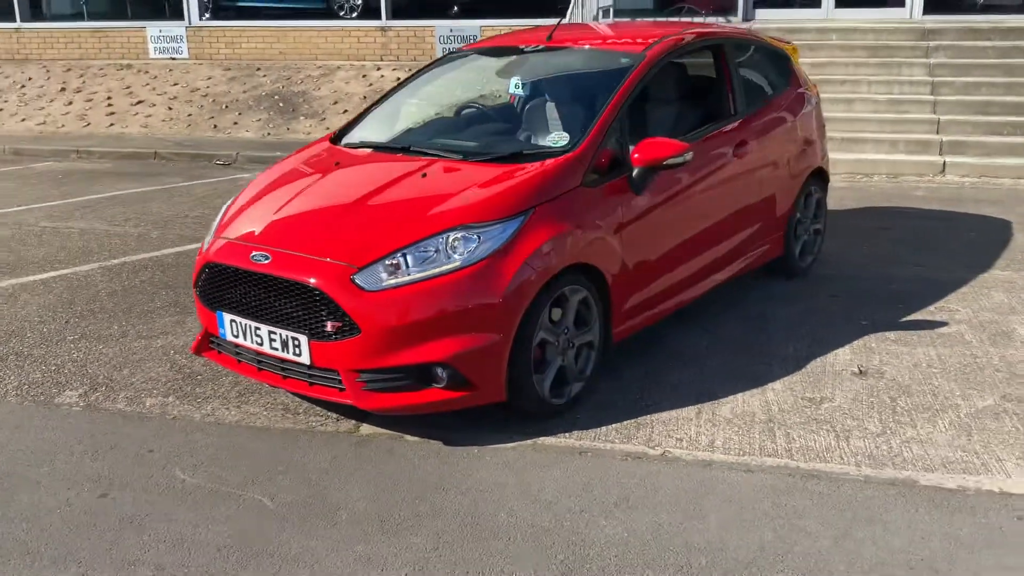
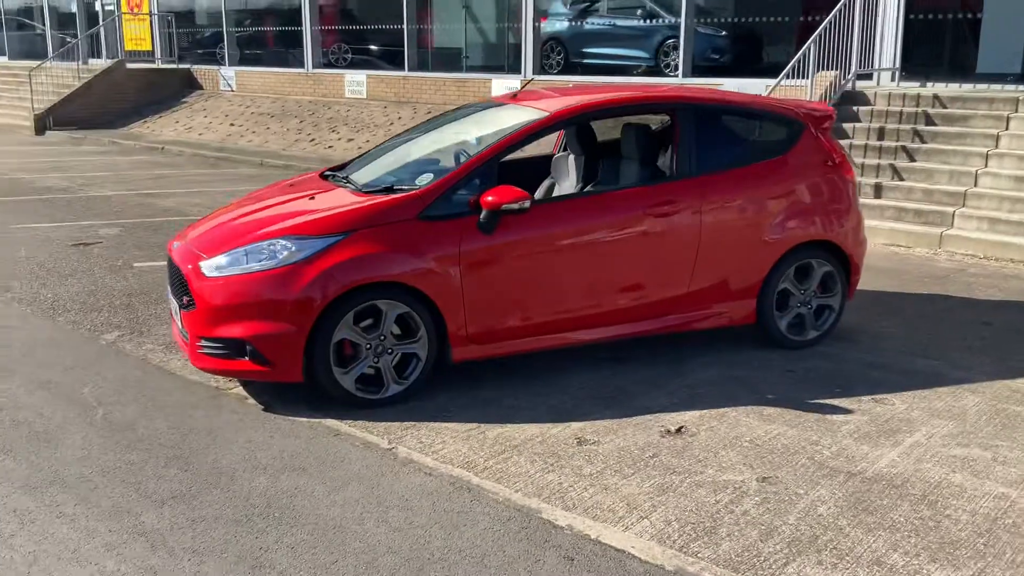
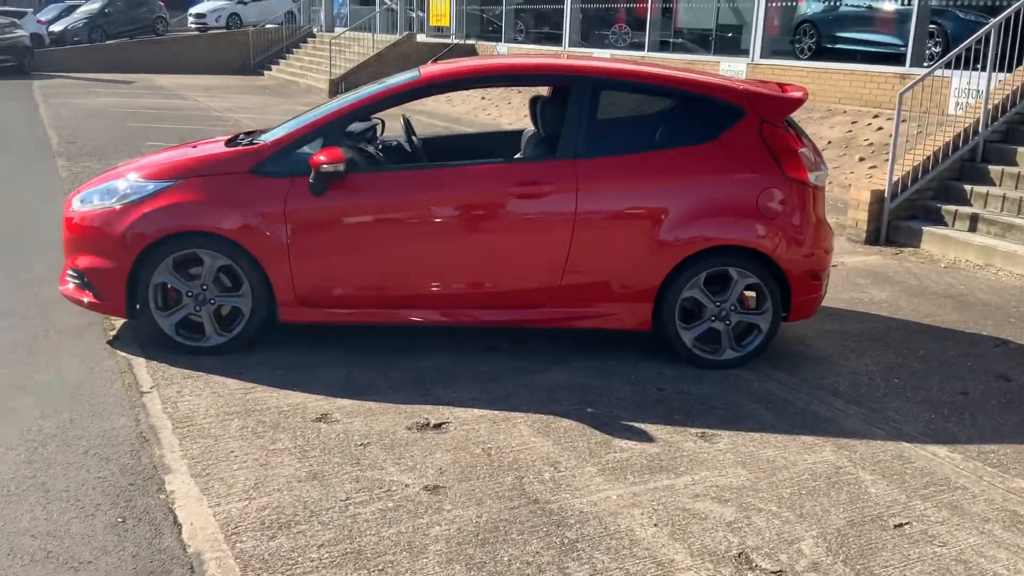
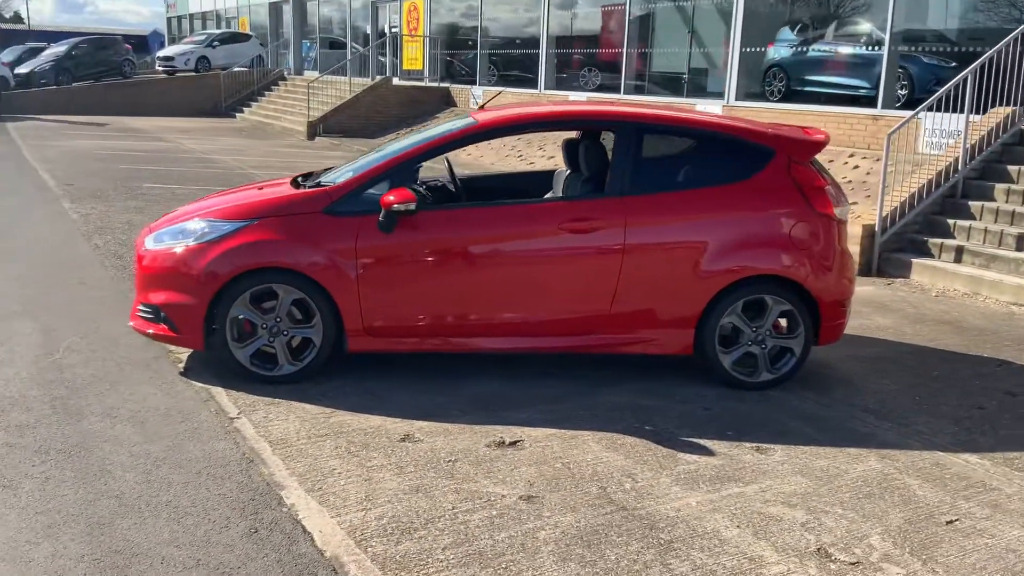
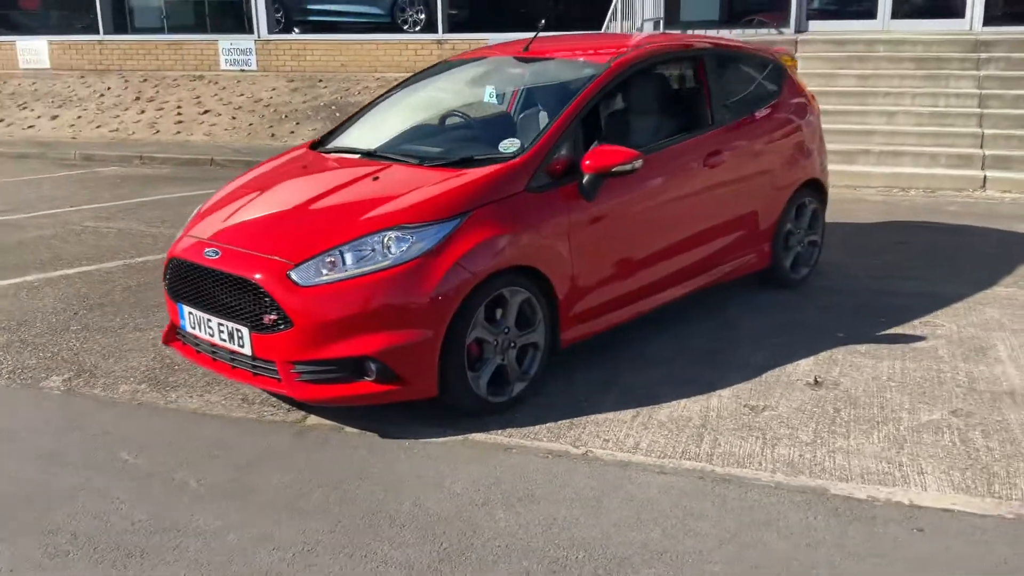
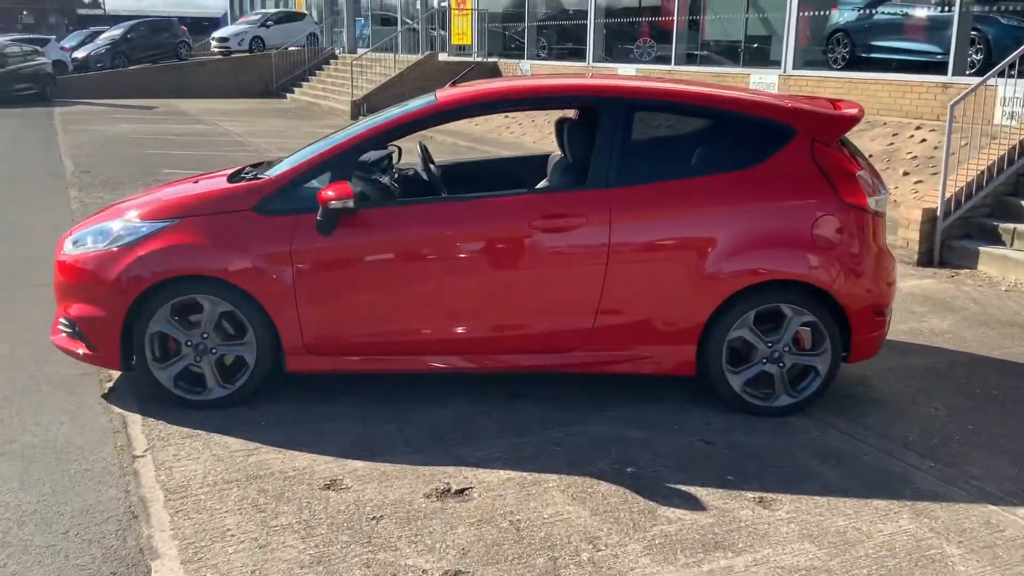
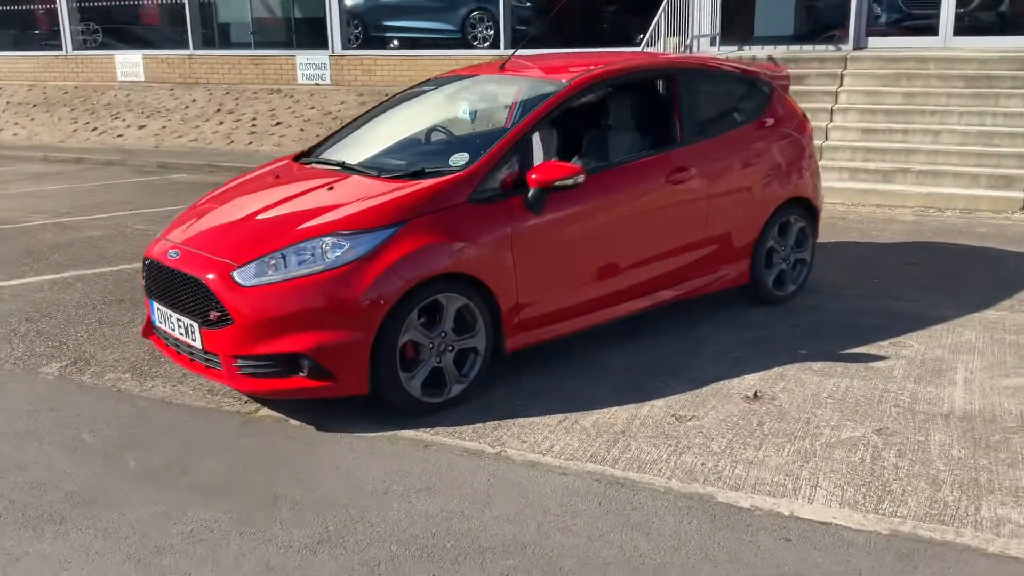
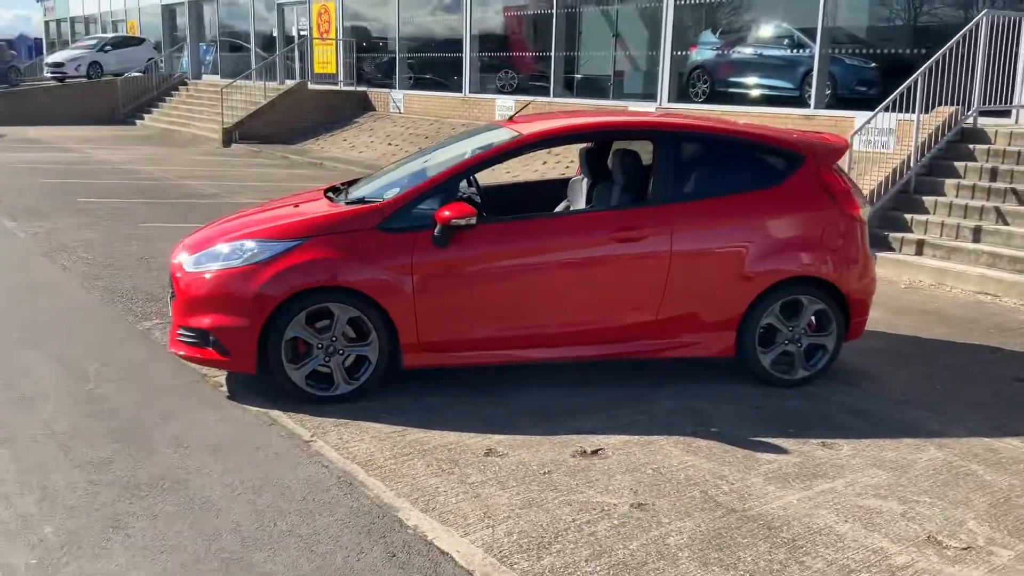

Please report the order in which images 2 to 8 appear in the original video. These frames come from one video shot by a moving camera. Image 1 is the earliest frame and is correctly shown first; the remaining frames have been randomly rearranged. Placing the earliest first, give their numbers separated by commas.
5, 7, 2, 8, 4, 3, 6
